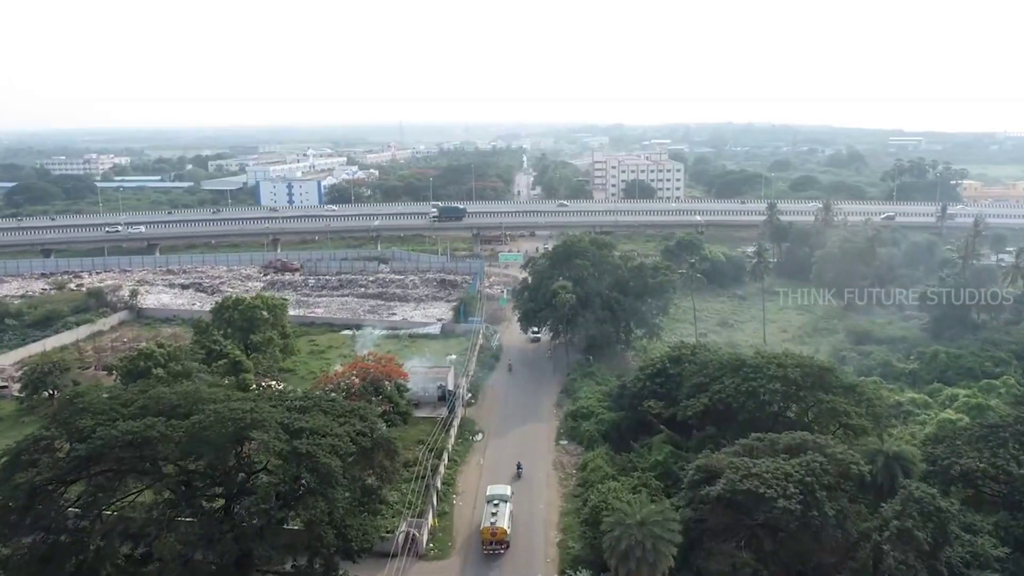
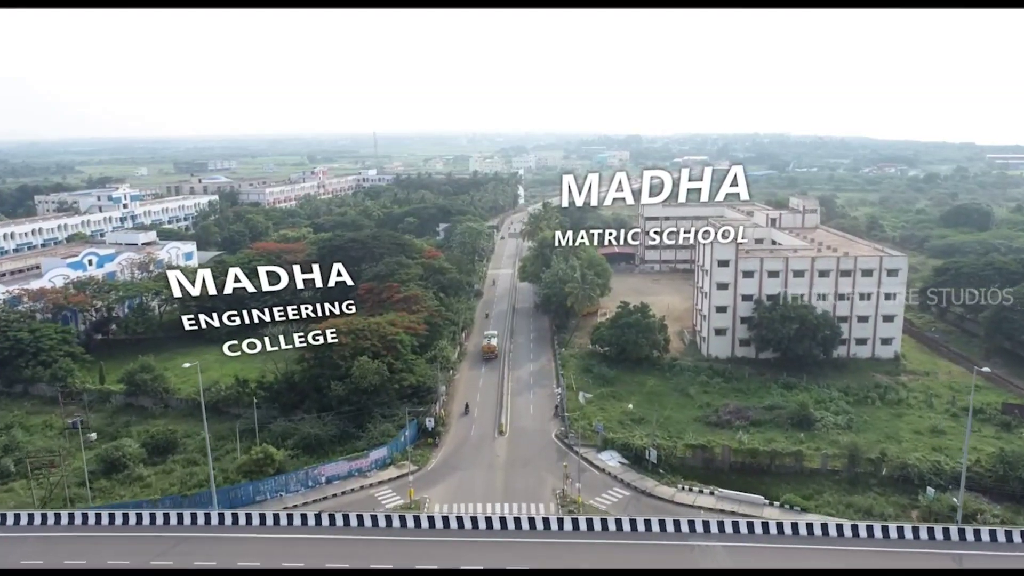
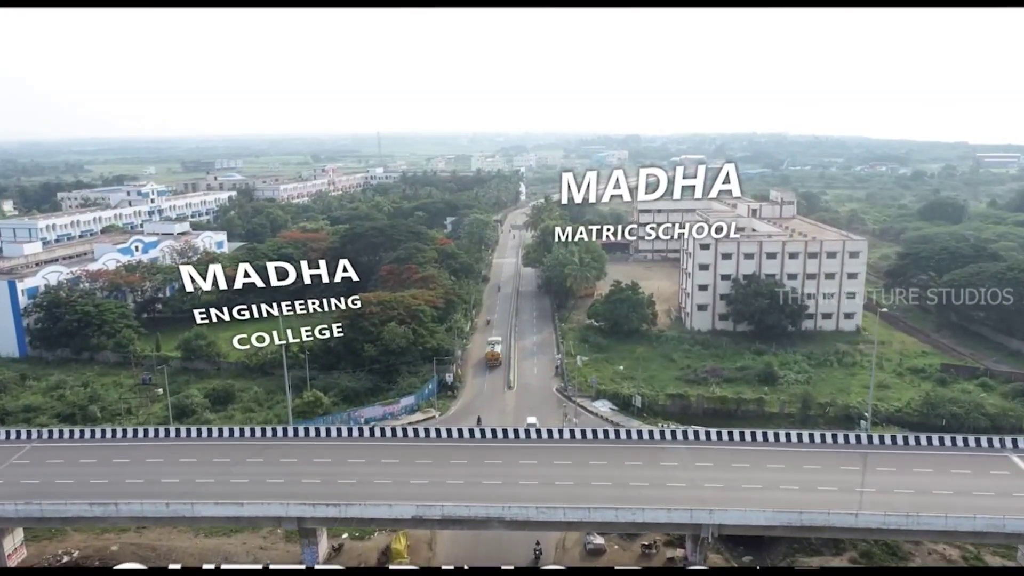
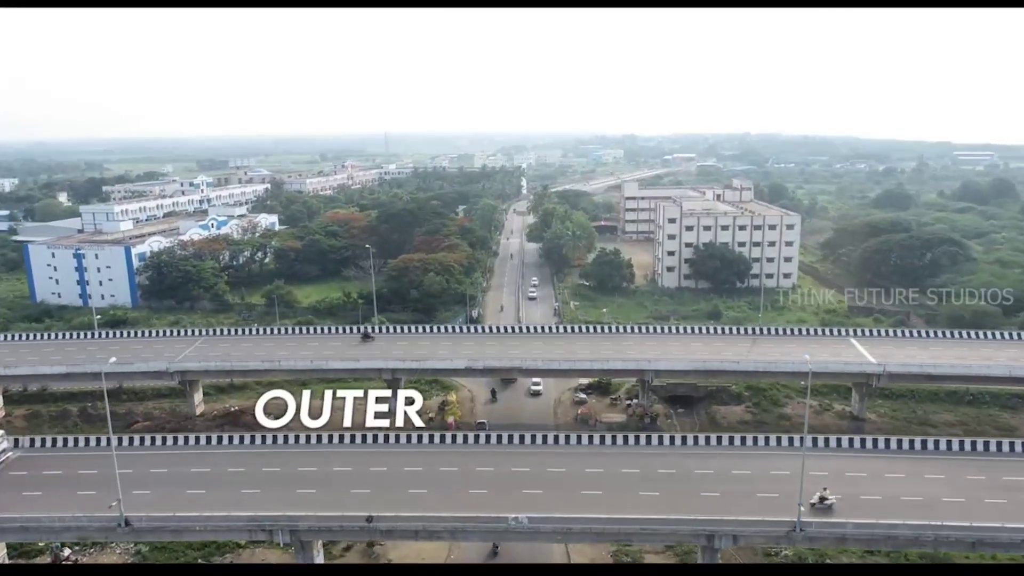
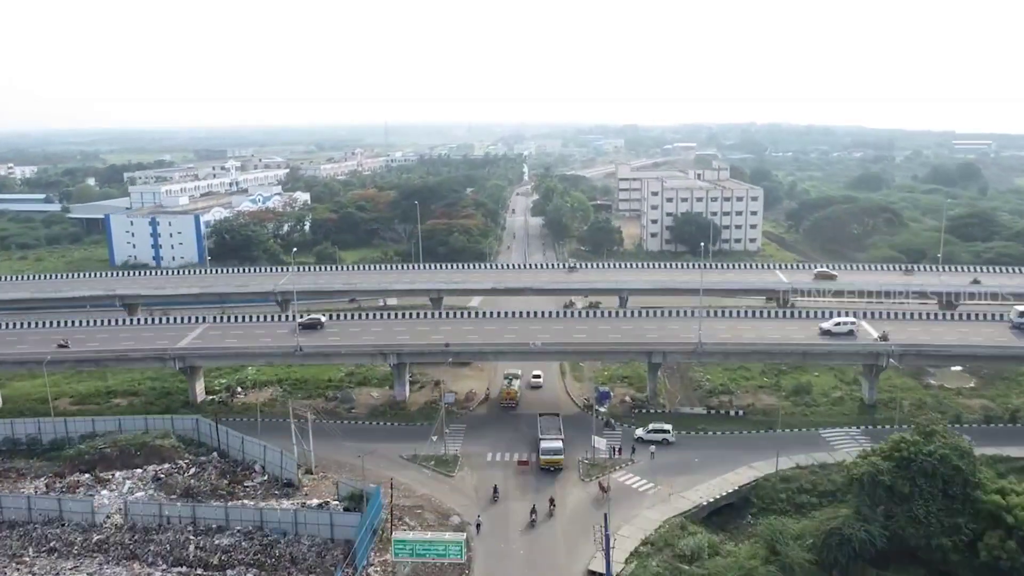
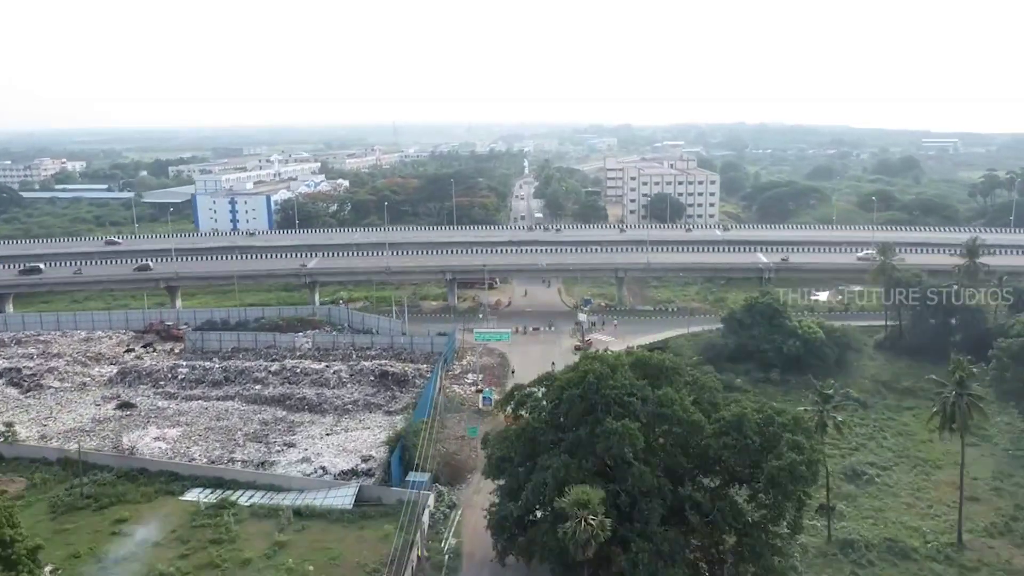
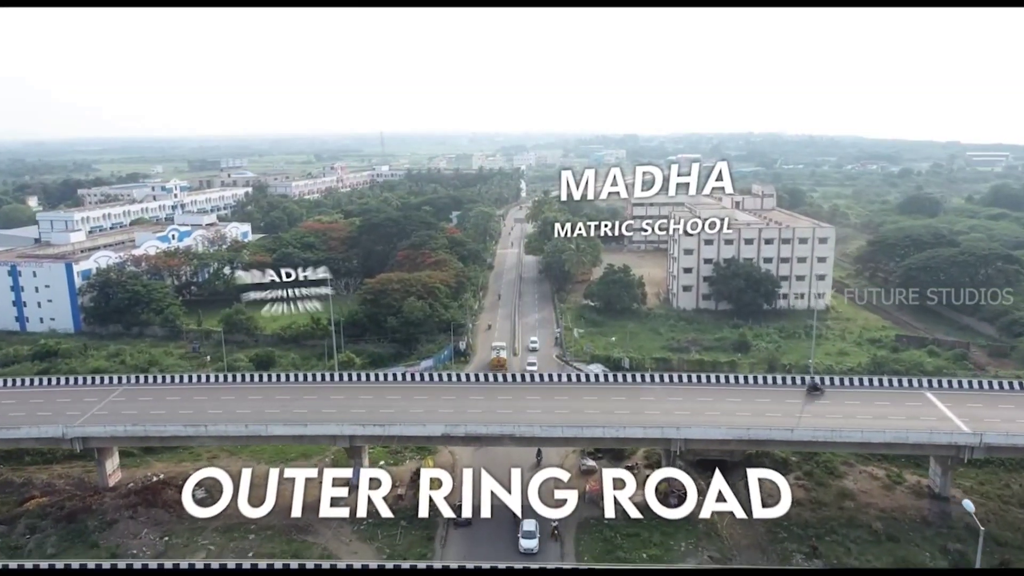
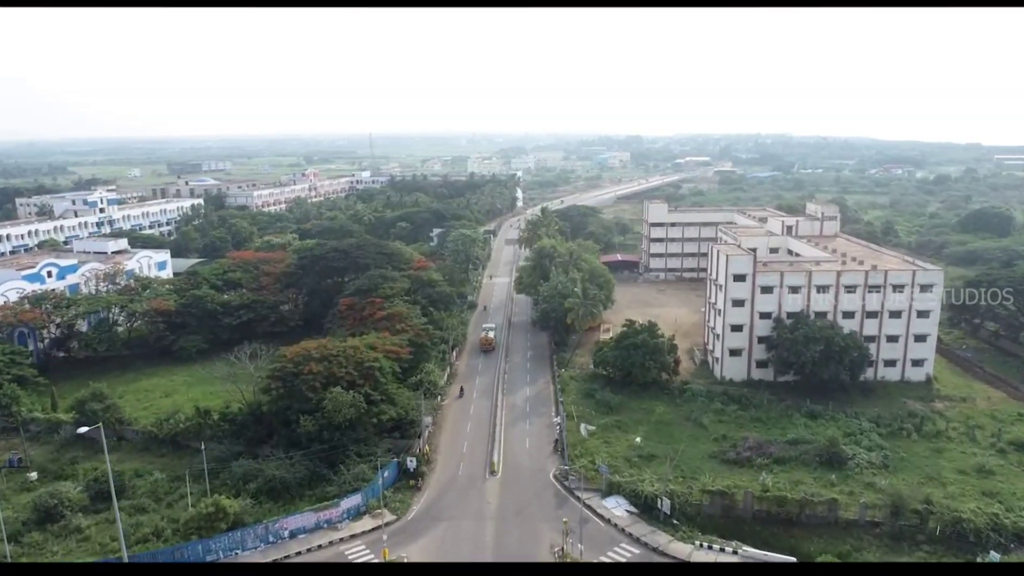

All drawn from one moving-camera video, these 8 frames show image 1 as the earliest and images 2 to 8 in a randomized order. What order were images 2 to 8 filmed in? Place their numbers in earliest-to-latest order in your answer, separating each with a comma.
6, 5, 4, 7, 3, 2, 8
